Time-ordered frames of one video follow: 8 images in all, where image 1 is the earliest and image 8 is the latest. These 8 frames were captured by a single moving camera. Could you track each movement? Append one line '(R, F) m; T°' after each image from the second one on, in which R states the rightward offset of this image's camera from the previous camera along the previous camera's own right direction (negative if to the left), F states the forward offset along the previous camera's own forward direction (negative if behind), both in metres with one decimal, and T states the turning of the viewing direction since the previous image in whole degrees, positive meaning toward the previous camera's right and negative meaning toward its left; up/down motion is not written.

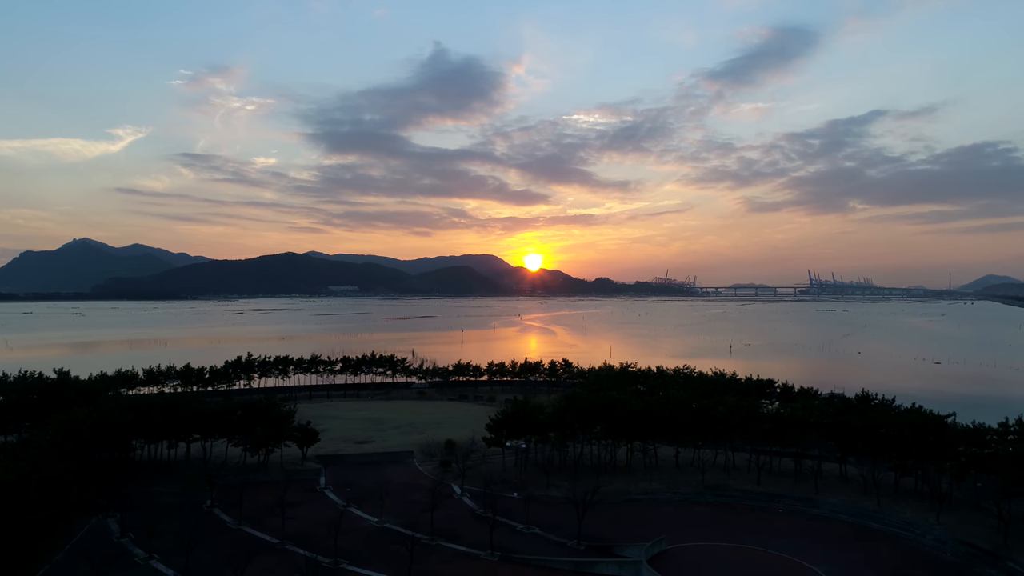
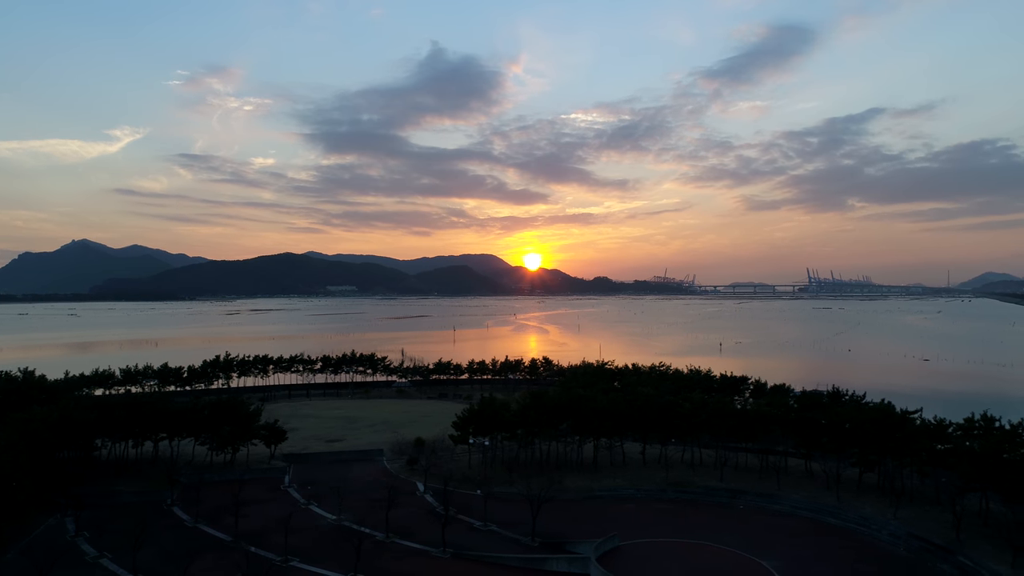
(+1.5, +0.1) m; 0°
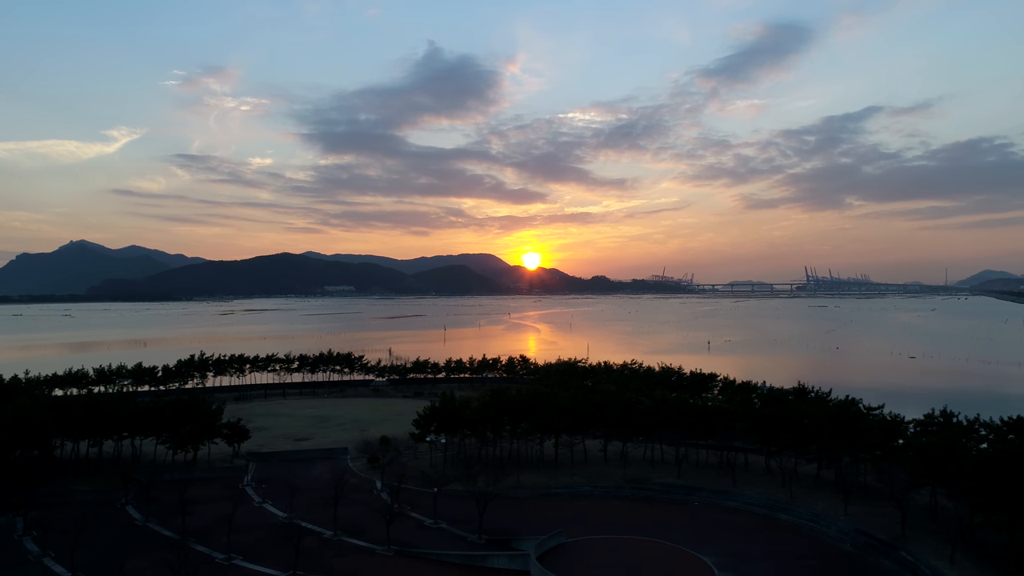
(+1.7, 0.0) m; 0°
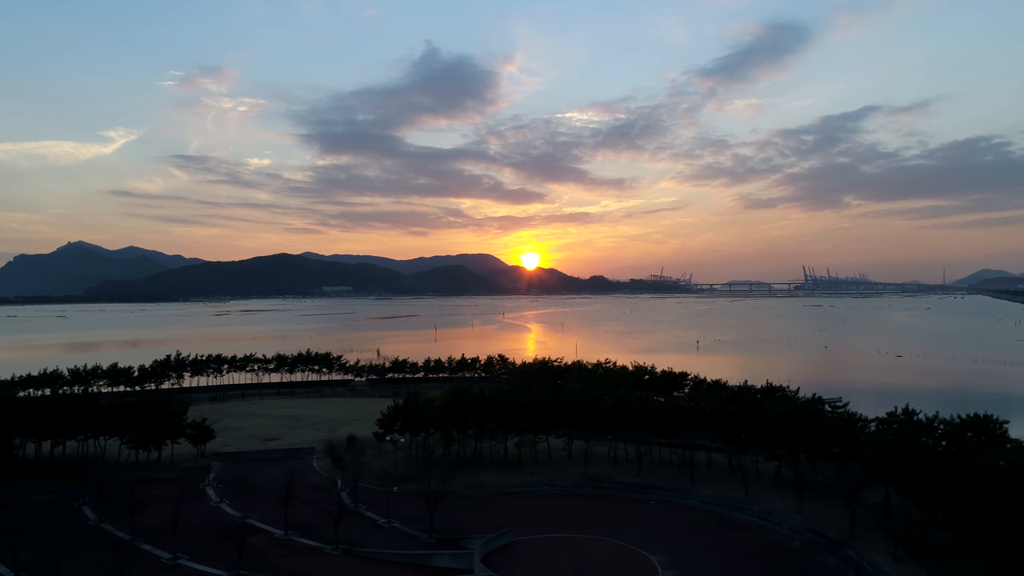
(+1.6, +0.1) m; 0°
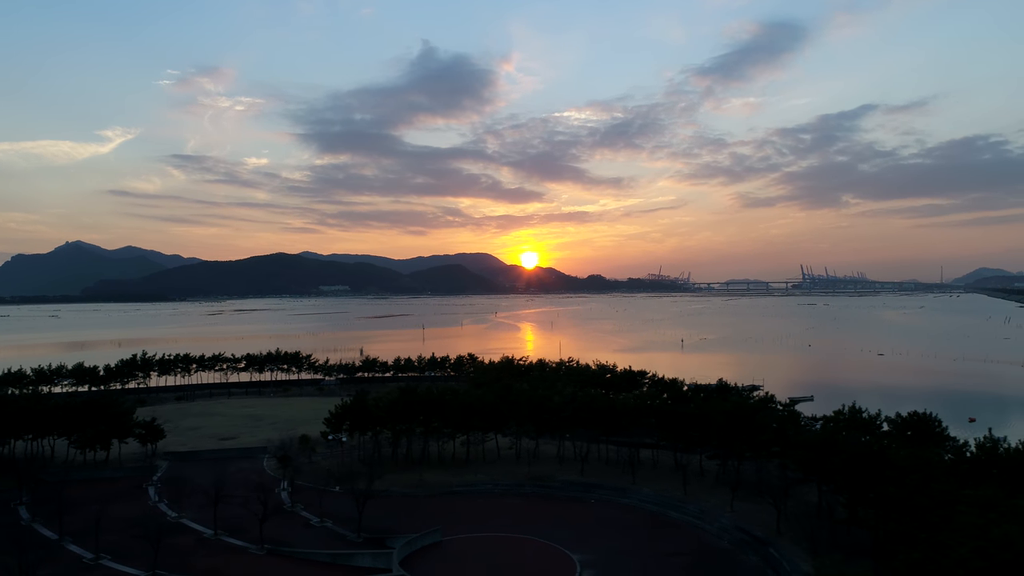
(+2.3, +0.1) m; 0°
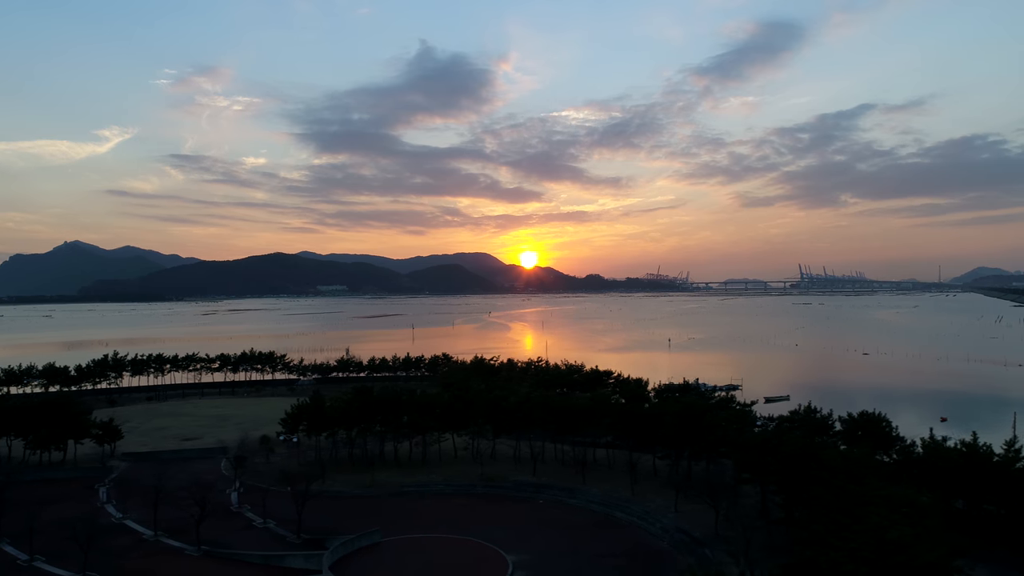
(+1.9, +0.1) m; 0°
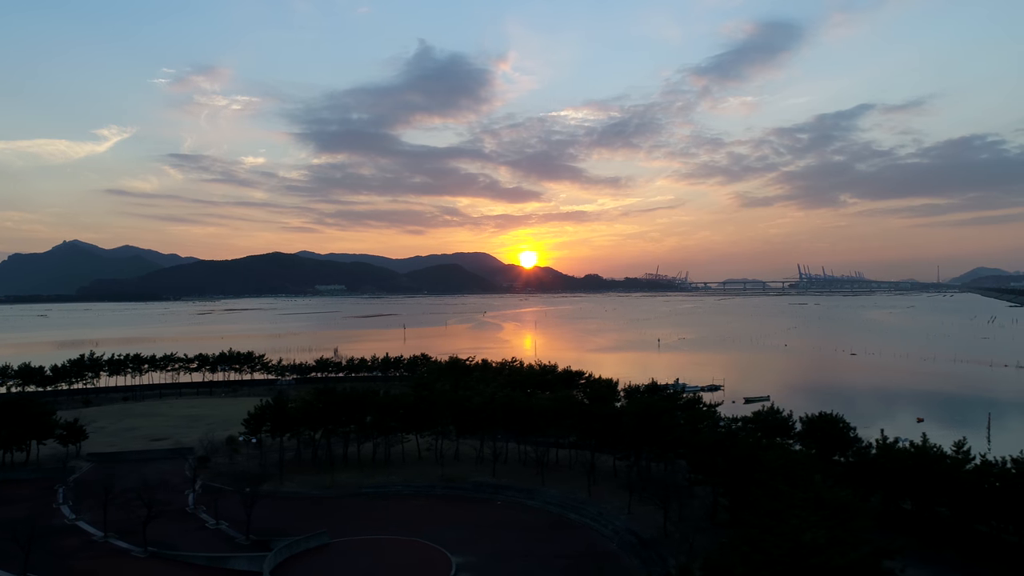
(+1.6, +0.1) m; 0°
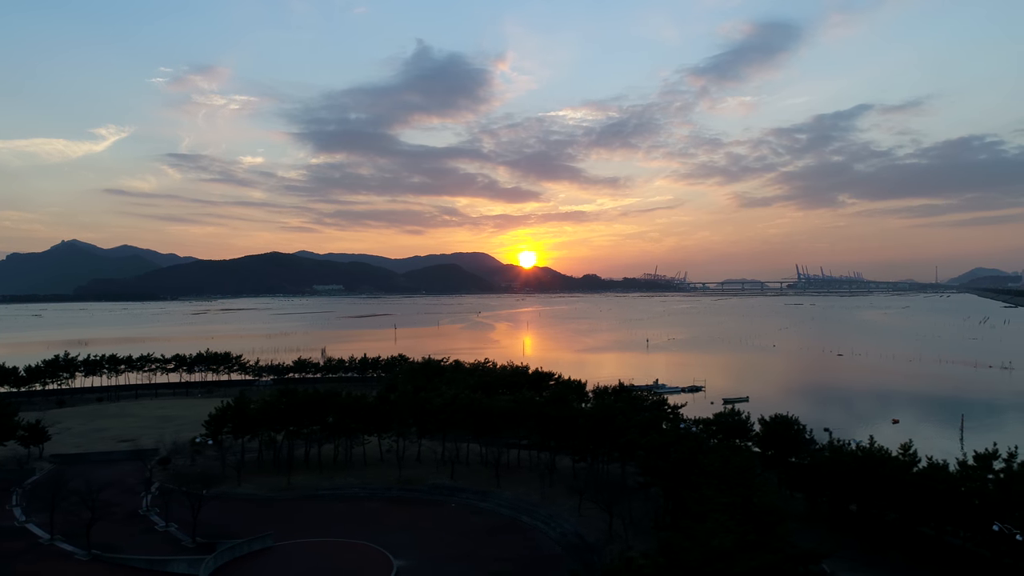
(+1.7, +0.1) m; 0°
